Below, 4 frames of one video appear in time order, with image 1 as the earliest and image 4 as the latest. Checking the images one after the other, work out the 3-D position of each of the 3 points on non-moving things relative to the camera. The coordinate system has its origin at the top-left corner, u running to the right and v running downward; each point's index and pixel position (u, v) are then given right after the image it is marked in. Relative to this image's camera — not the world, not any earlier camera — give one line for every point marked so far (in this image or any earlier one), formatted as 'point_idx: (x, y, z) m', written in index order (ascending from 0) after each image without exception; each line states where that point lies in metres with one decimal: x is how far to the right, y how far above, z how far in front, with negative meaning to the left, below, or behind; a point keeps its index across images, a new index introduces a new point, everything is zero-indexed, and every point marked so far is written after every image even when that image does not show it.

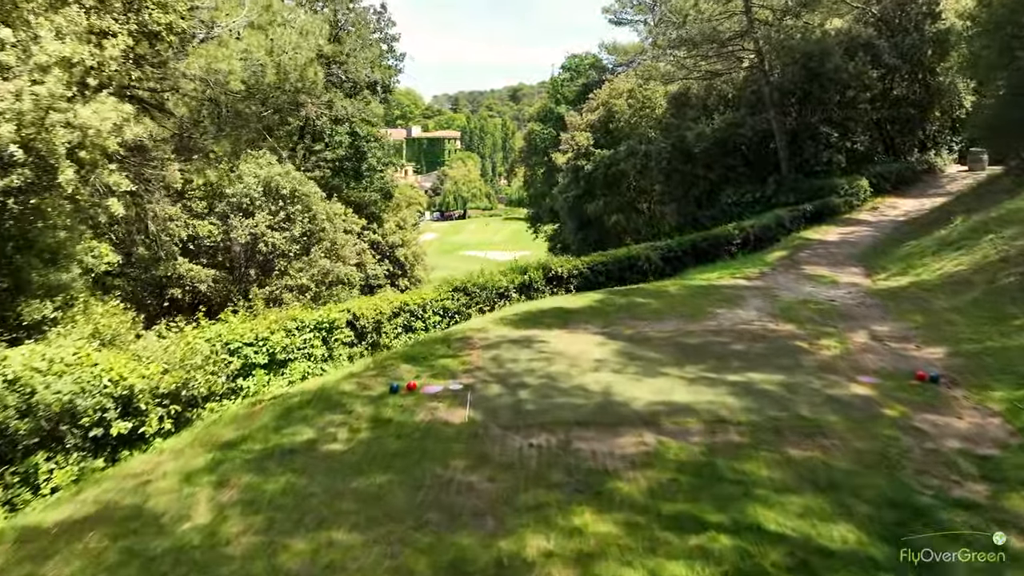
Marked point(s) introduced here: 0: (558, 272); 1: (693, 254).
0: (+0.5, +0.2, +10.2) m
1: (+2.7, +0.5, +13.0) m
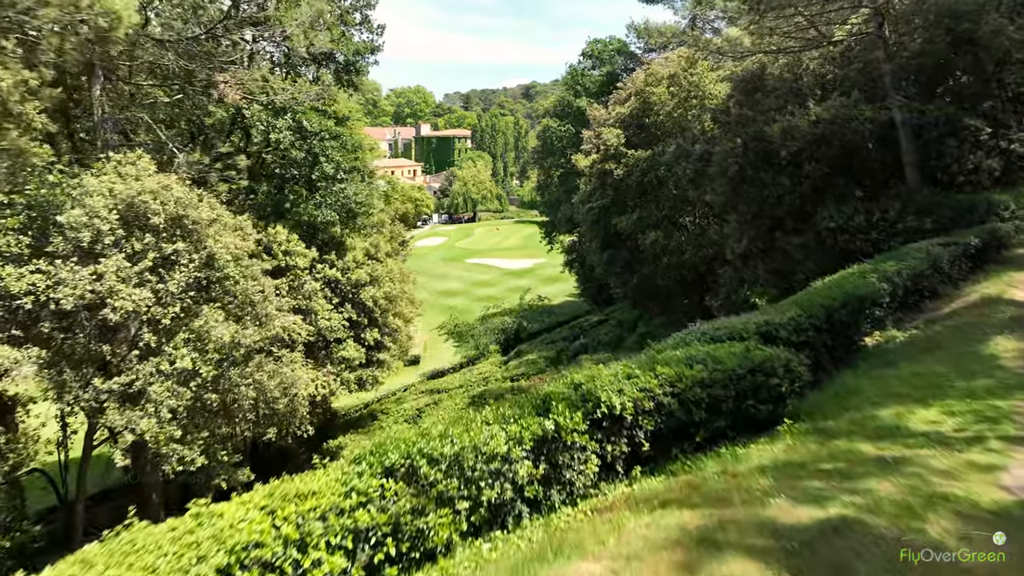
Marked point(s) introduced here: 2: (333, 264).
0: (+0.6, -0.7, +5.0) m
1: (+2.8, -0.4, +7.7) m
2: (-2.9, +0.4, +14.0) m
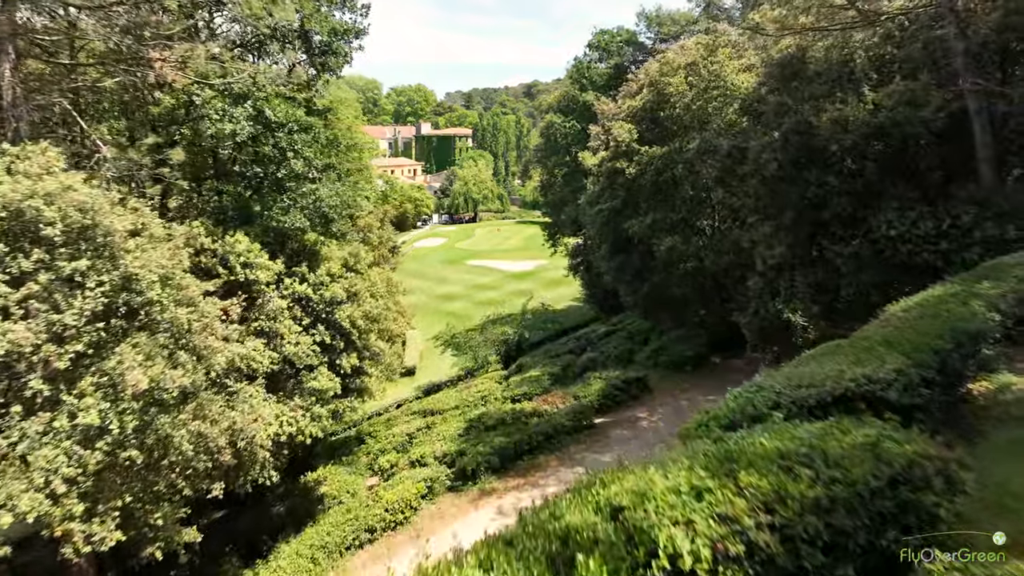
0: (+0.6, -0.9, +3.0) m
1: (+2.8, -0.6, +5.7) m
2: (-2.9, +0.2, +12.0) m
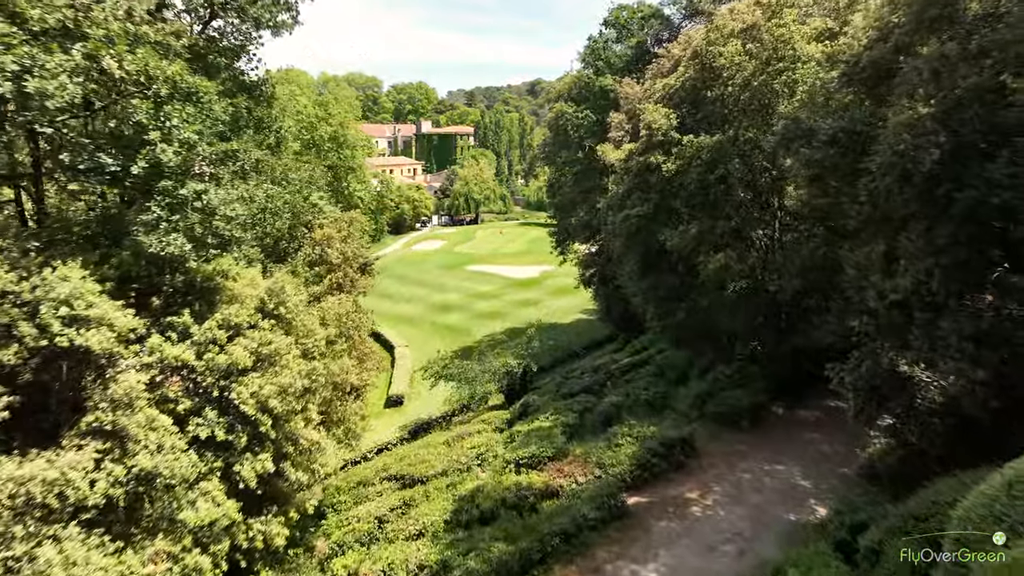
0: (+0.6, -1.5, -1.4) m
1: (+2.9, -1.2, +1.3) m
2: (-2.8, -0.4, +7.6) m
